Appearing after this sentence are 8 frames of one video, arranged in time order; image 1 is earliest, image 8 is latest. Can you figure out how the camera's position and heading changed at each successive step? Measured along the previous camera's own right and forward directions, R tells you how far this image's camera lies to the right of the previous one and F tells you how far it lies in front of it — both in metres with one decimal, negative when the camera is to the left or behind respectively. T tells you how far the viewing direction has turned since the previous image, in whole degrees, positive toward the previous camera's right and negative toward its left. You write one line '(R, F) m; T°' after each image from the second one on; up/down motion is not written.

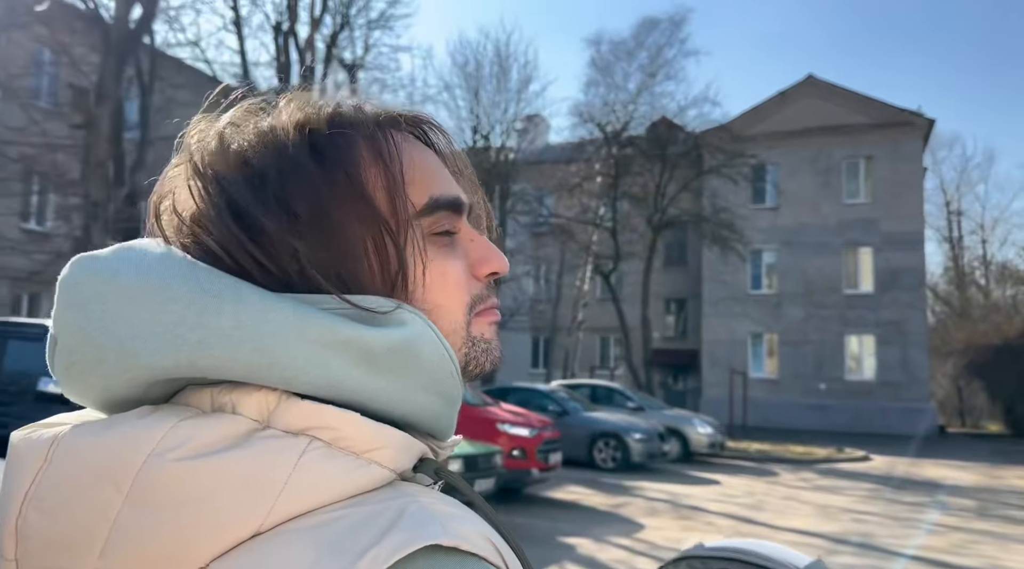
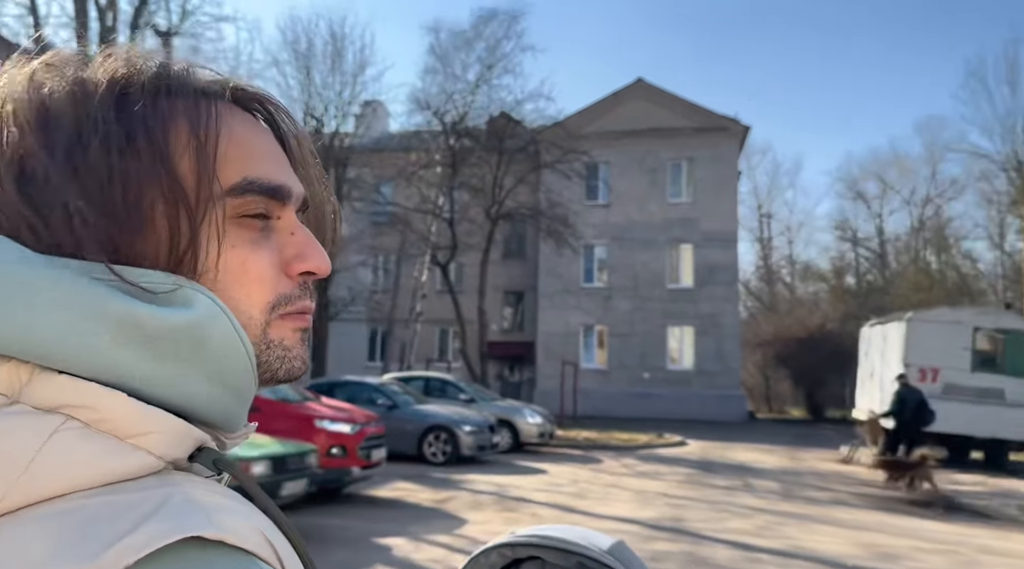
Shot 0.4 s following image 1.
(0.0, +0.1) m; +10°
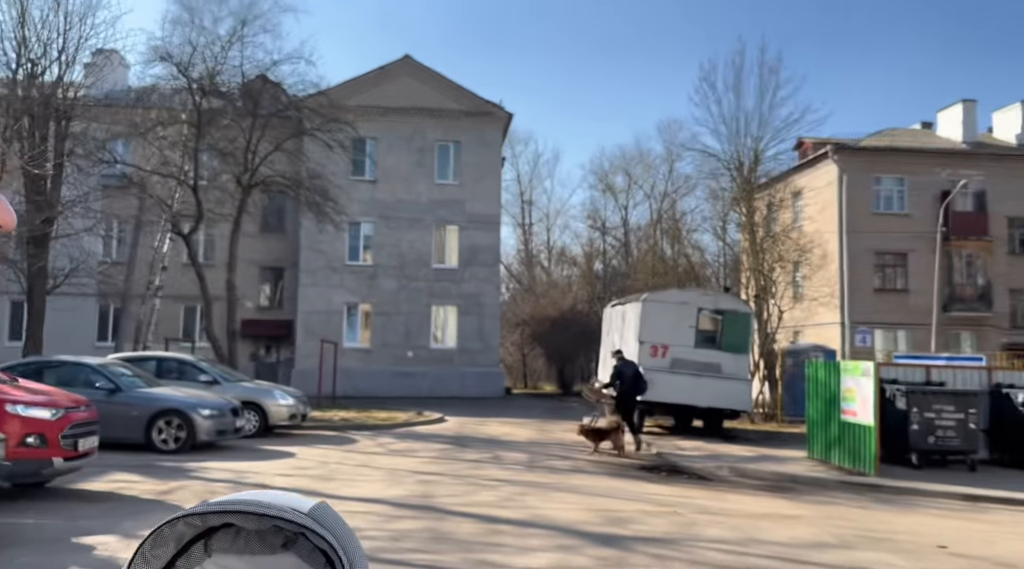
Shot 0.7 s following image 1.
(+0.1, +0.1) m; +15°
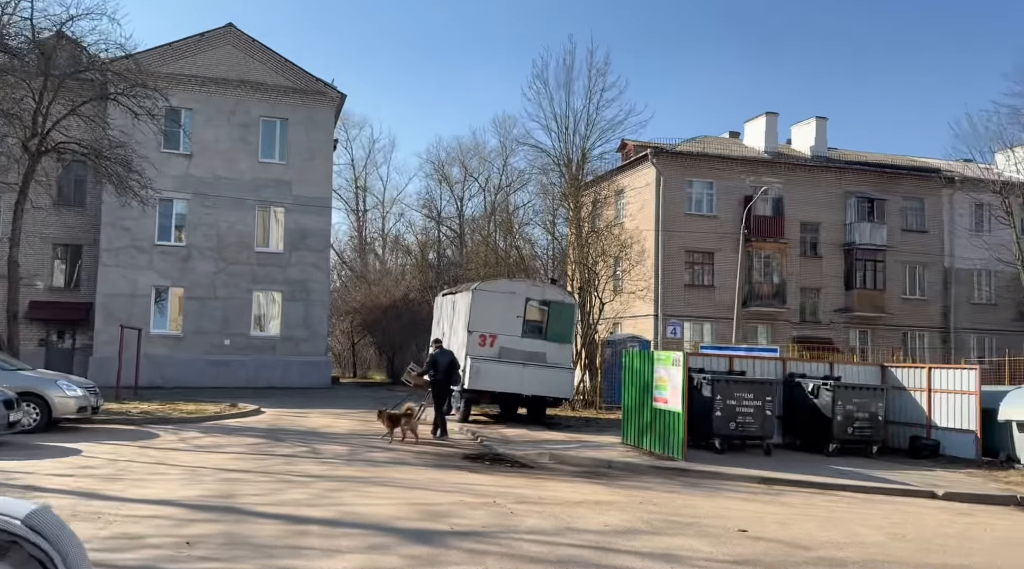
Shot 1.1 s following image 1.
(+0.1, +0.2) m; +11°
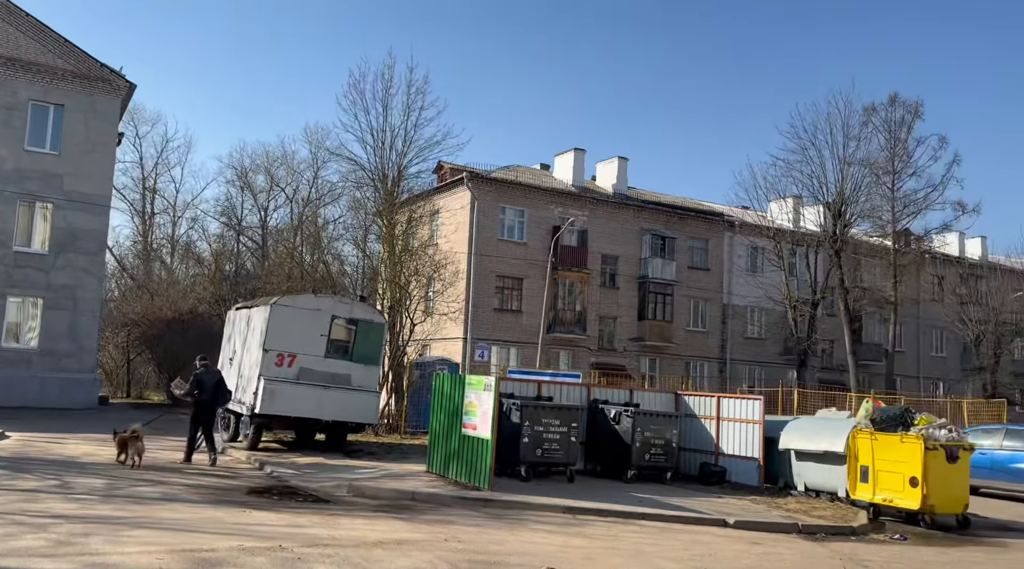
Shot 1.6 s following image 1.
(0.0, +0.6) m; +12°
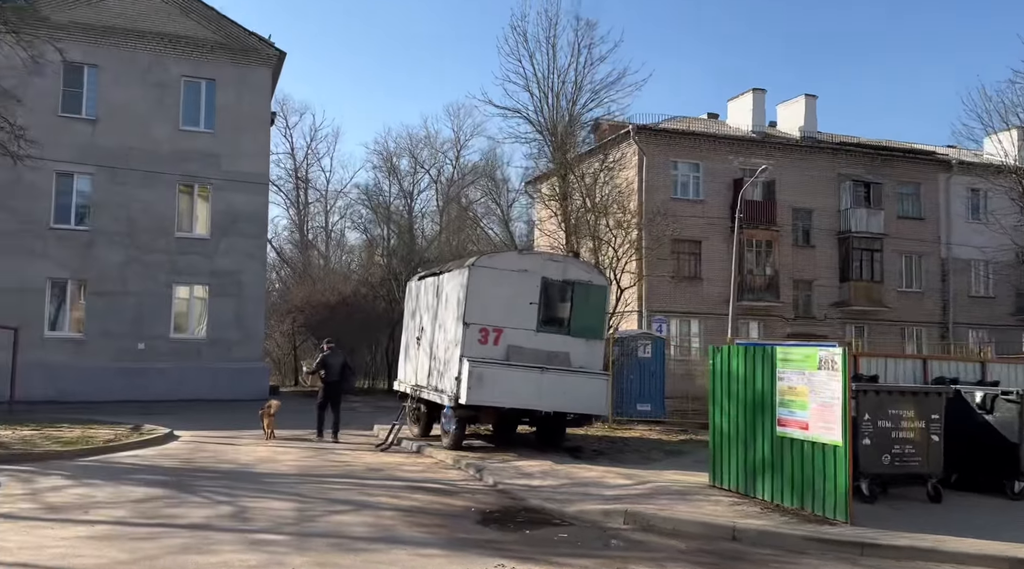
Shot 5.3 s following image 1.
(-1.9, +3.9) m; -9°
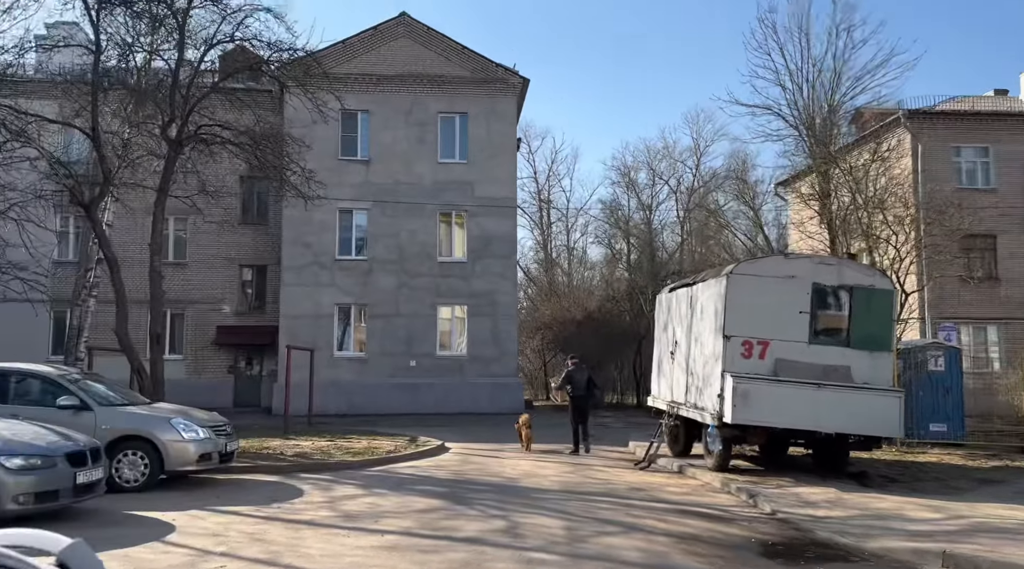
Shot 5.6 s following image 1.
(-0.2, +0.9) m; -16°
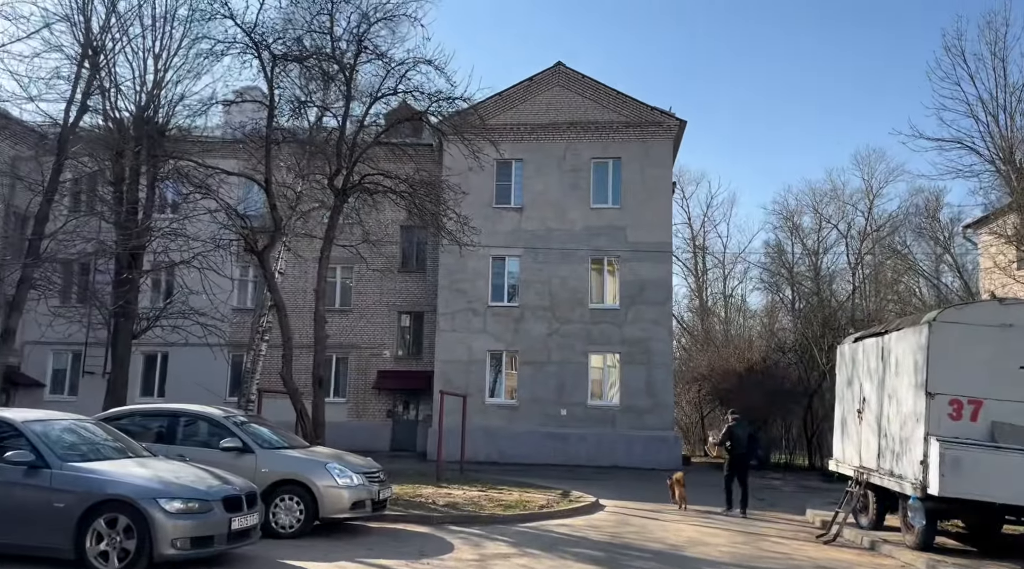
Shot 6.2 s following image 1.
(-0.3, +0.7) m; -9°
